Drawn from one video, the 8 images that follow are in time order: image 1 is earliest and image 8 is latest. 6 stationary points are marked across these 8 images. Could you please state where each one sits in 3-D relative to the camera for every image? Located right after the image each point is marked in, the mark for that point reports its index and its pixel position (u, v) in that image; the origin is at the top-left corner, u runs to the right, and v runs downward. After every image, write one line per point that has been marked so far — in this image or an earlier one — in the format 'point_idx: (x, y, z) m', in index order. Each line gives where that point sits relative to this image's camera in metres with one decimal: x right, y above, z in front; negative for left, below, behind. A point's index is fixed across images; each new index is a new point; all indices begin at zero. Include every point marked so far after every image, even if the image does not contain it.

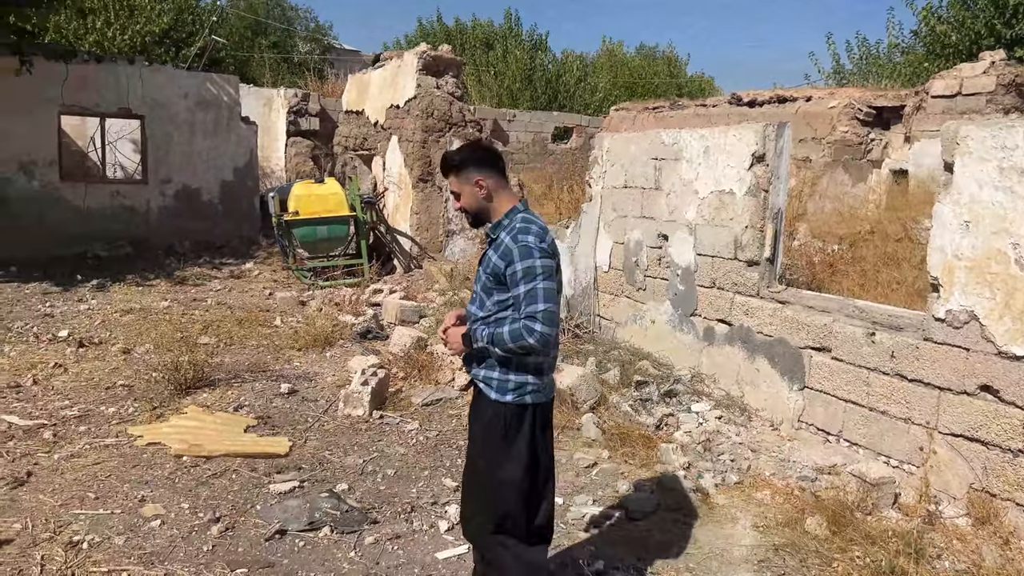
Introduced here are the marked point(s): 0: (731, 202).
0: (+1.3, +0.5, +4.7) m
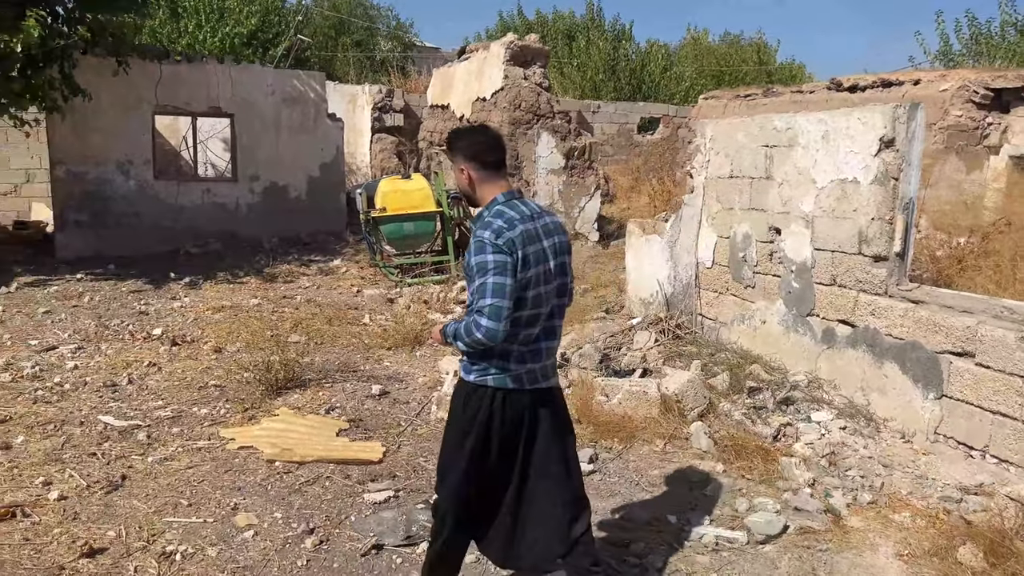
0: (+1.8, +0.5, +4.3) m
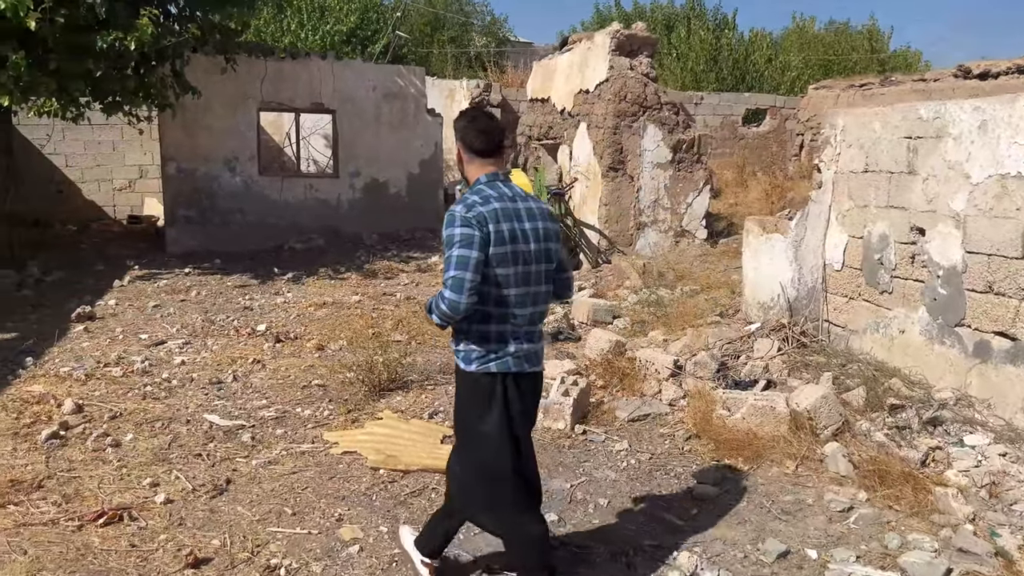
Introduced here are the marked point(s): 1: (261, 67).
0: (+2.4, +0.5, +3.8) m
1: (-2.8, +2.4, +9.0) m
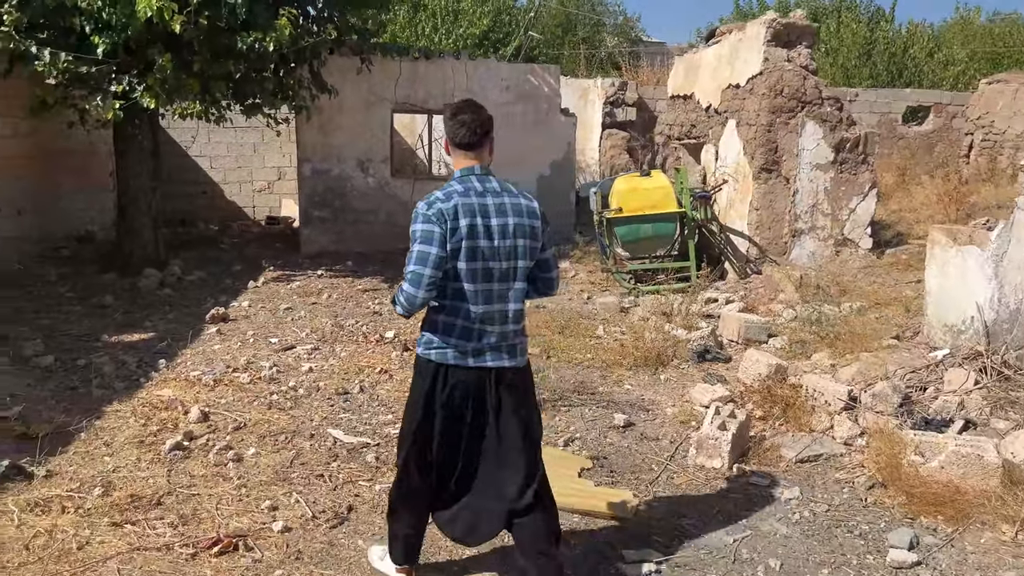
0: (+3.0, +0.3, +3.0) m
1: (-1.3, +2.4, +8.9) m
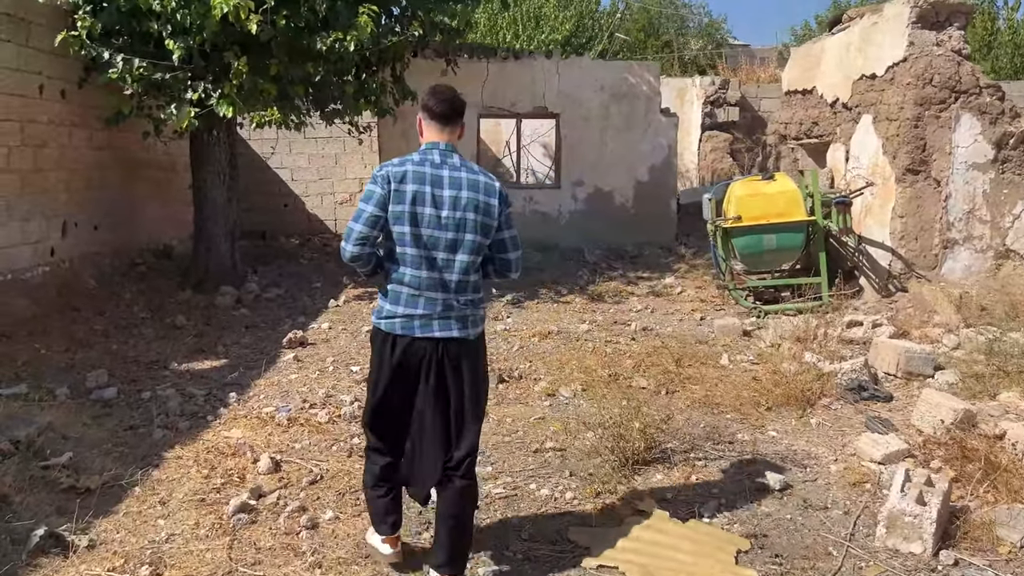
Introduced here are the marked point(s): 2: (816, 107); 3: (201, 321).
0: (+3.4, +0.2, +2.0) m
1: (-0.3, +2.2, +8.3) m
2: (+2.8, +1.7, +7.4) m
3: (-2.4, -0.3, +6.3) m
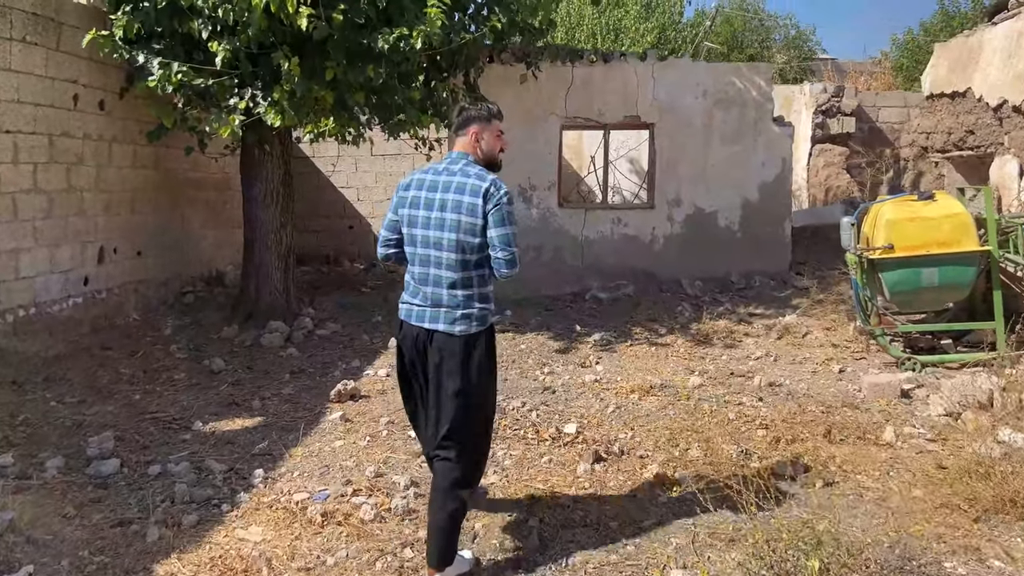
0: (+3.6, 0.0, +0.7) m
1: (+0.5, +1.9, +7.3) m
2: (+3.5, +1.3, +6.2) m
3: (-1.8, -0.5, +5.4) m
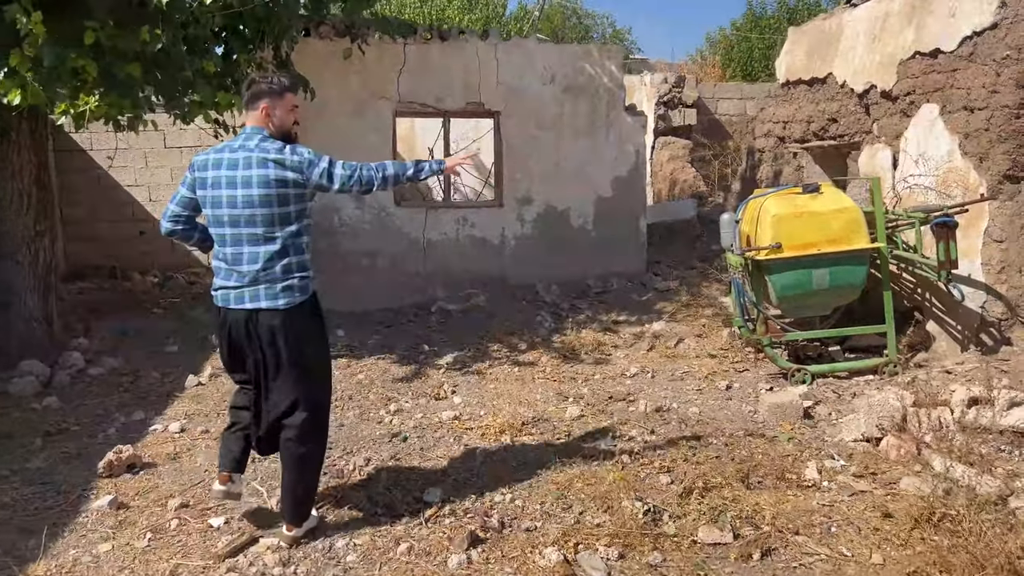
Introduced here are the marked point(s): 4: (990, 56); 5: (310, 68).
0: (+3.6, +0.1, +0.5) m
1: (-0.9, +1.8, +6.3) m
2: (+2.3, +1.3, +5.8) m
3: (-2.6, -0.7, +4.0) m
4: (+2.6, +1.2, +4.4) m
5: (-1.5, +1.7, +6.1) m
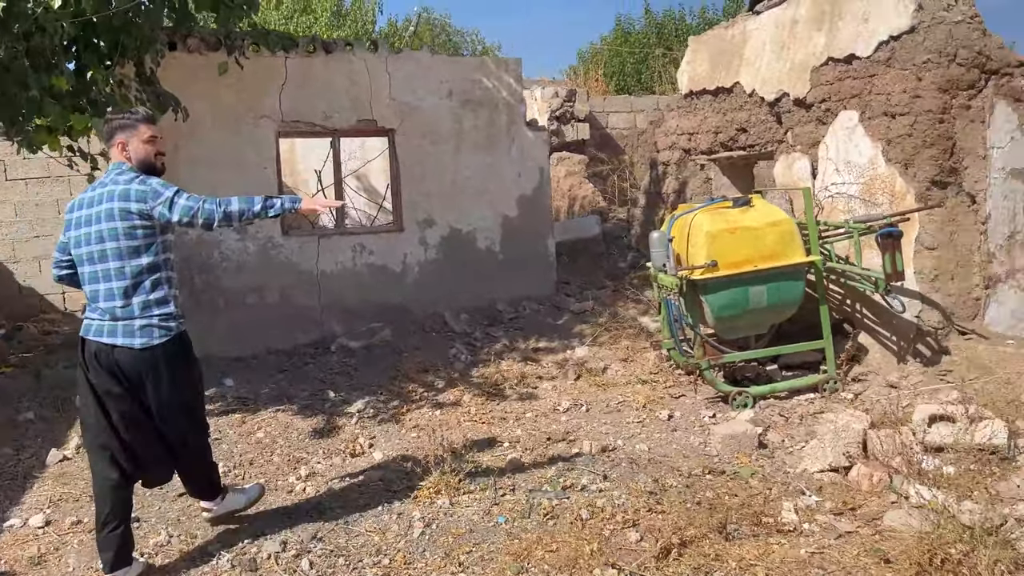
0: (+3.8, +0.2, +0.6) m
1: (-1.6, +1.5, +5.7) m
2: (+1.6, +1.3, +5.7) m
3: (-2.9, -1.0, +3.1) m
4: (+2.1, +1.2, +4.3) m
5: (-2.2, +1.4, +5.4) m
